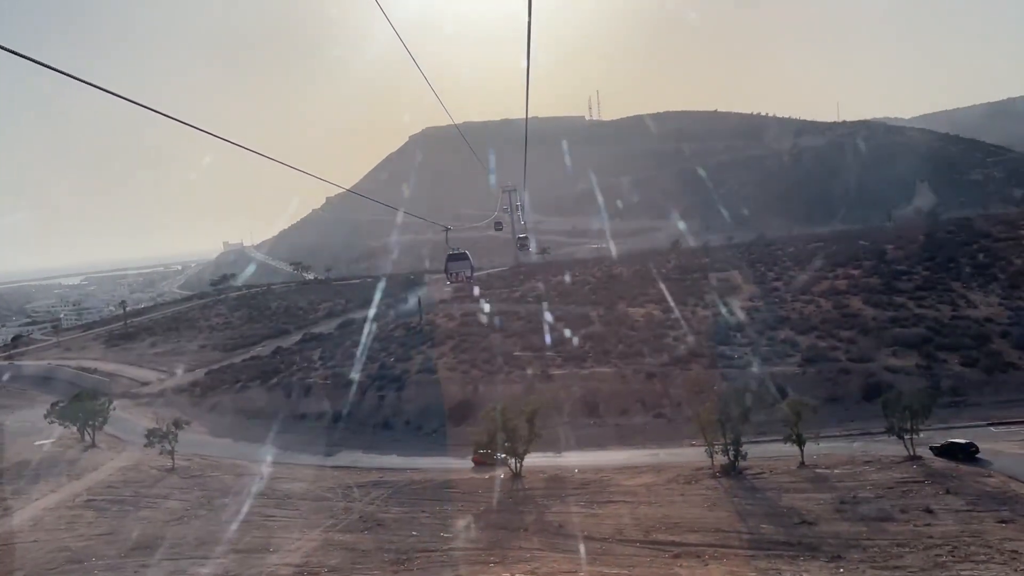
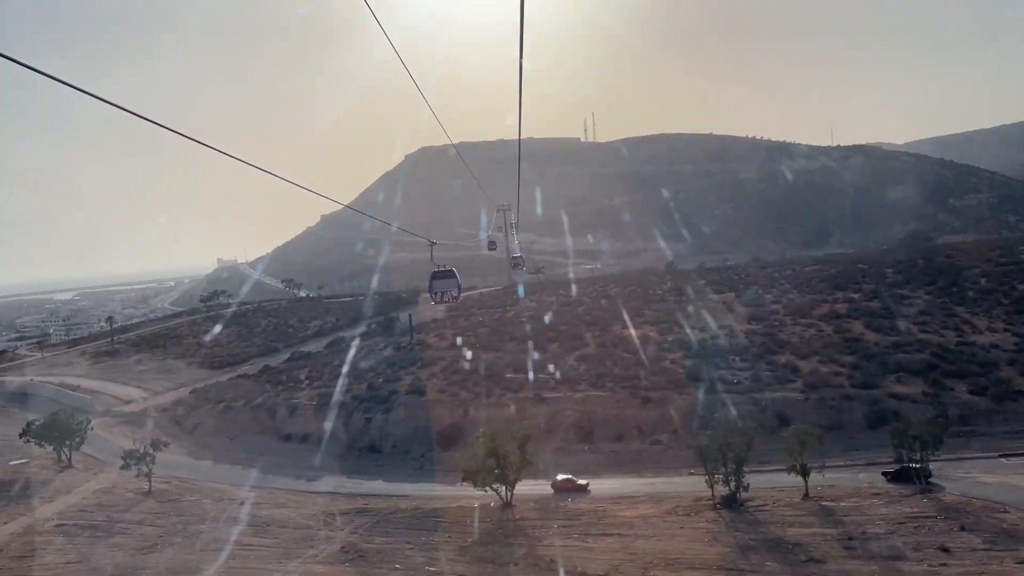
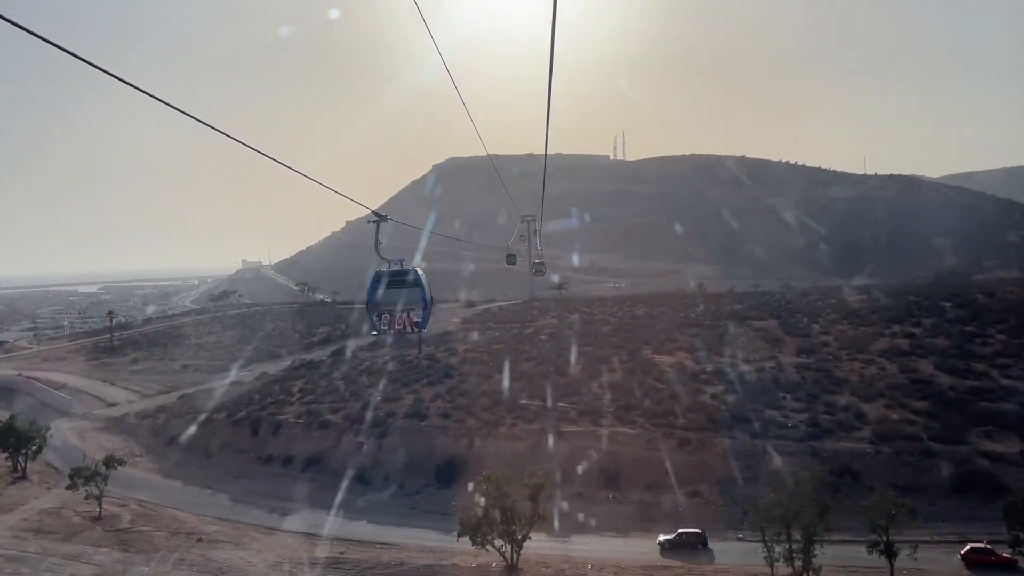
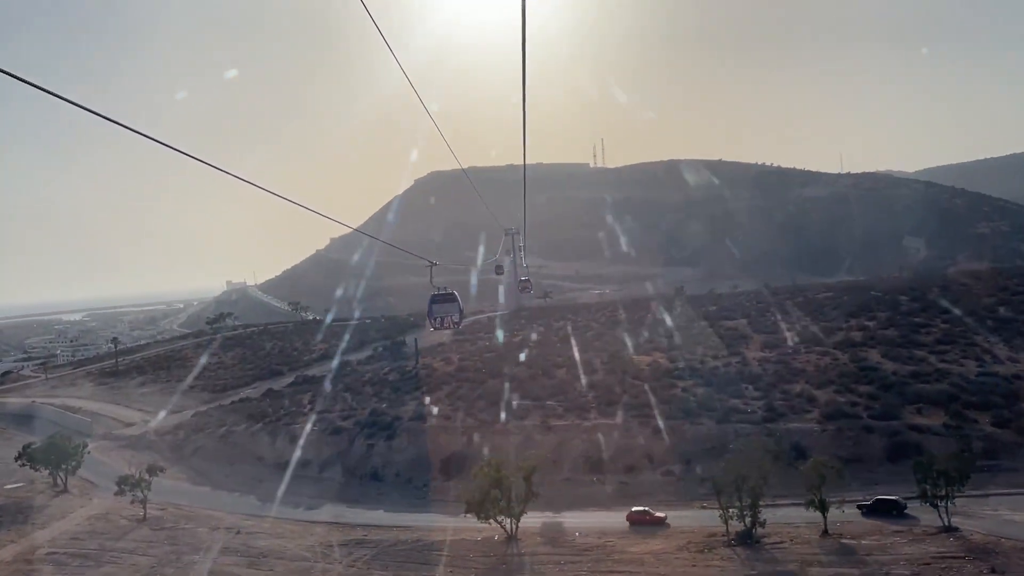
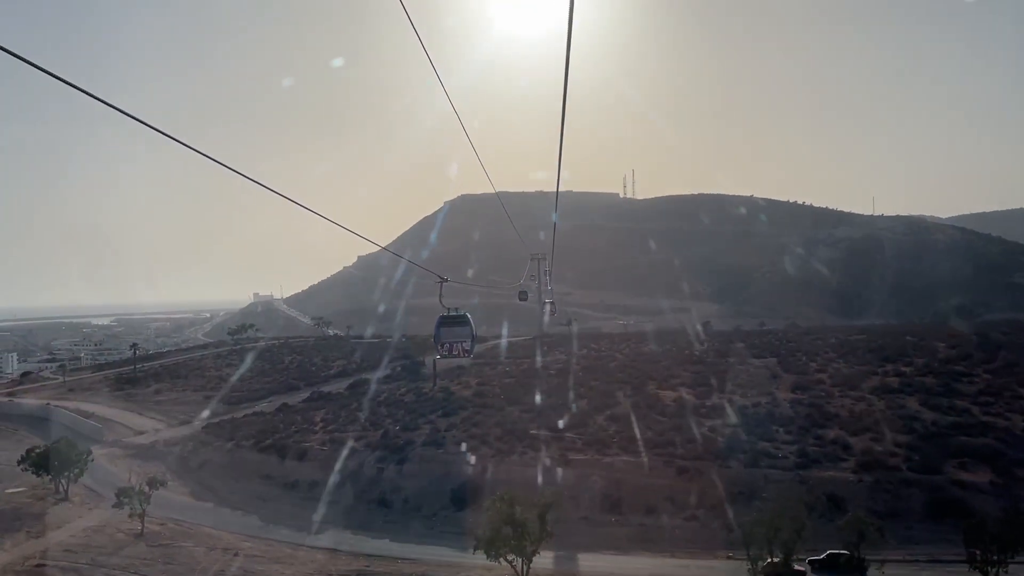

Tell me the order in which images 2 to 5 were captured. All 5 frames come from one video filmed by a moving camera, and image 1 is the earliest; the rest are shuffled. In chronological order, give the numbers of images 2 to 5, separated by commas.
2, 4, 5, 3
